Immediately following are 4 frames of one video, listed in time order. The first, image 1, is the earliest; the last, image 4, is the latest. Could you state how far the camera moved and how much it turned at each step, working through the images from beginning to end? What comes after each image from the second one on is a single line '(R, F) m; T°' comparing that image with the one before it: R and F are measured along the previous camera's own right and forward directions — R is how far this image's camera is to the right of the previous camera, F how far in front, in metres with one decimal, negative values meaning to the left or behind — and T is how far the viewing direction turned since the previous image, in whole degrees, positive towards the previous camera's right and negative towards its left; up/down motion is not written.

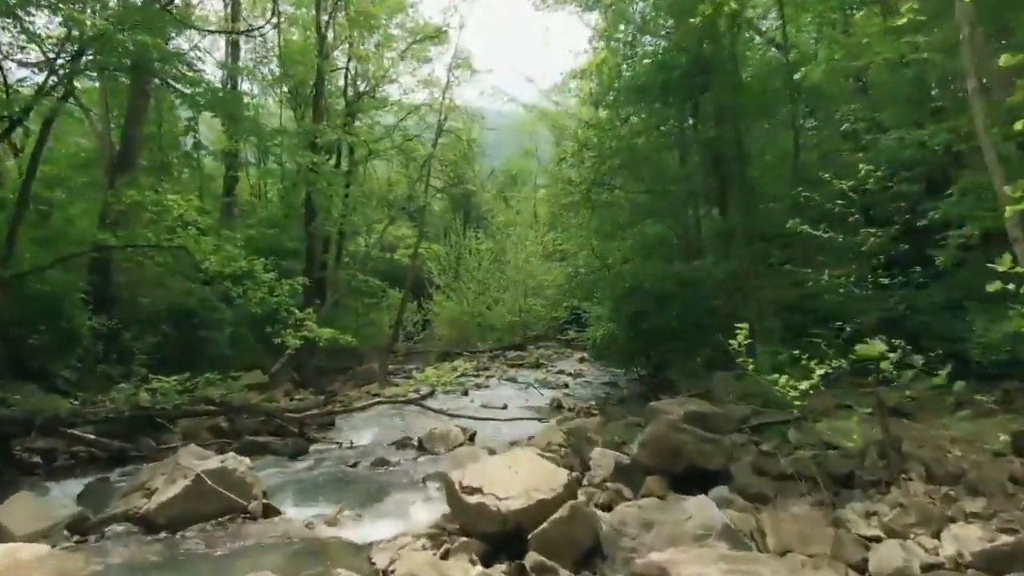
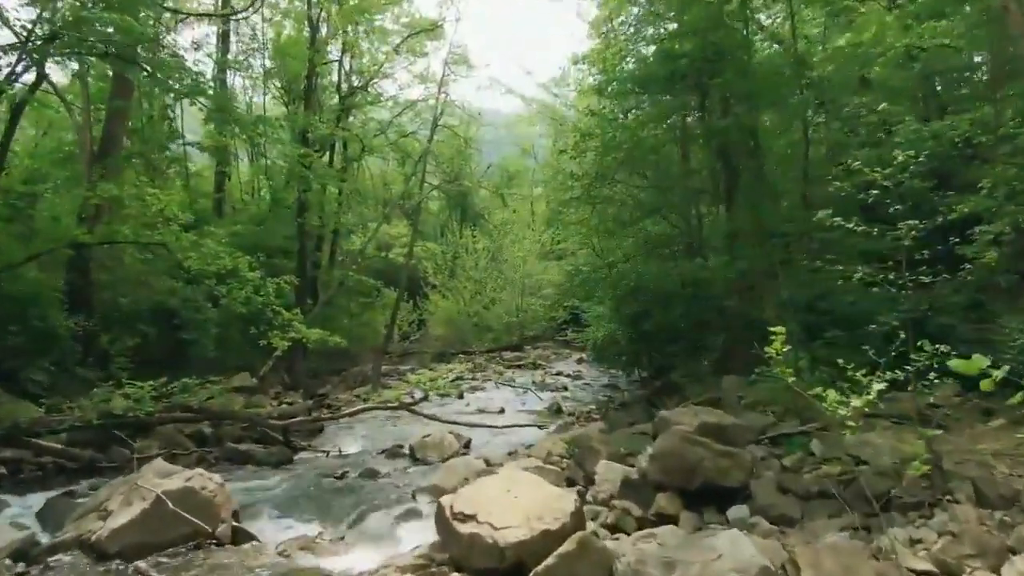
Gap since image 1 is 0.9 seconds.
(0.0, +0.7) m; 0°
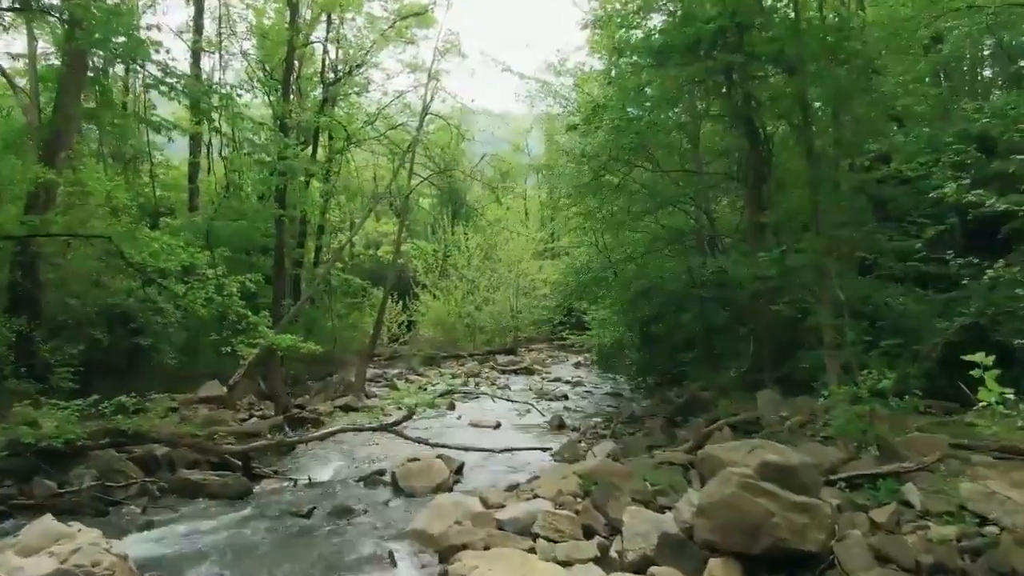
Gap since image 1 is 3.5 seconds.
(-0.1, +1.6) m; +1°
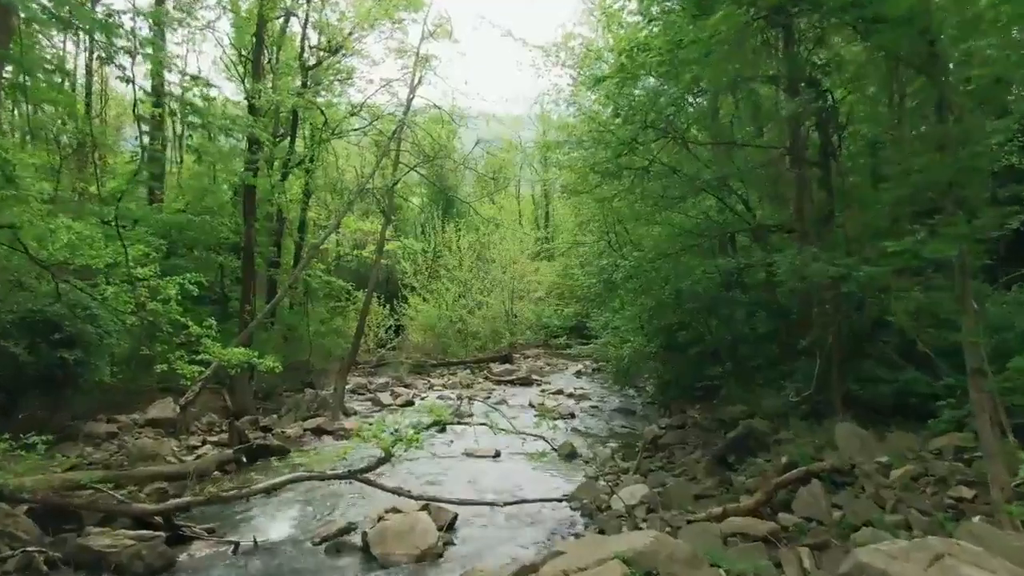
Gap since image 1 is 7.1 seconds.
(-0.2, +2.2) m; +1°
